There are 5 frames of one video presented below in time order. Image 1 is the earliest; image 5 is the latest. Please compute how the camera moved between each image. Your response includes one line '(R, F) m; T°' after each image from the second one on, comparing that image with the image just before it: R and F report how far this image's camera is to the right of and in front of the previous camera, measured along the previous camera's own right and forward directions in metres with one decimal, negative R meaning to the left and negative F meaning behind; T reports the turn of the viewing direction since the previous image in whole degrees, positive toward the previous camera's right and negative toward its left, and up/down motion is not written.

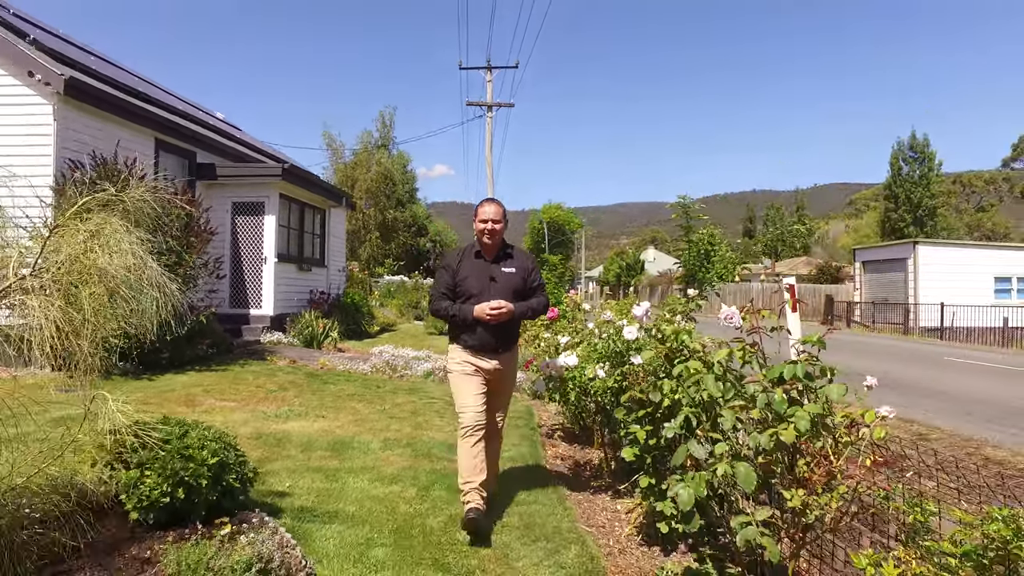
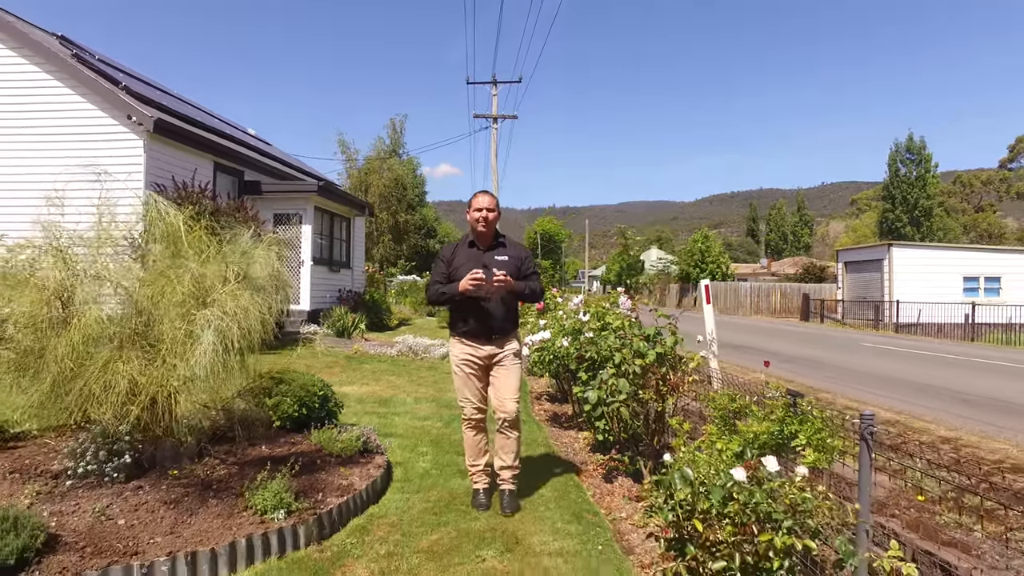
(+0.1, -2.1) m; -1°
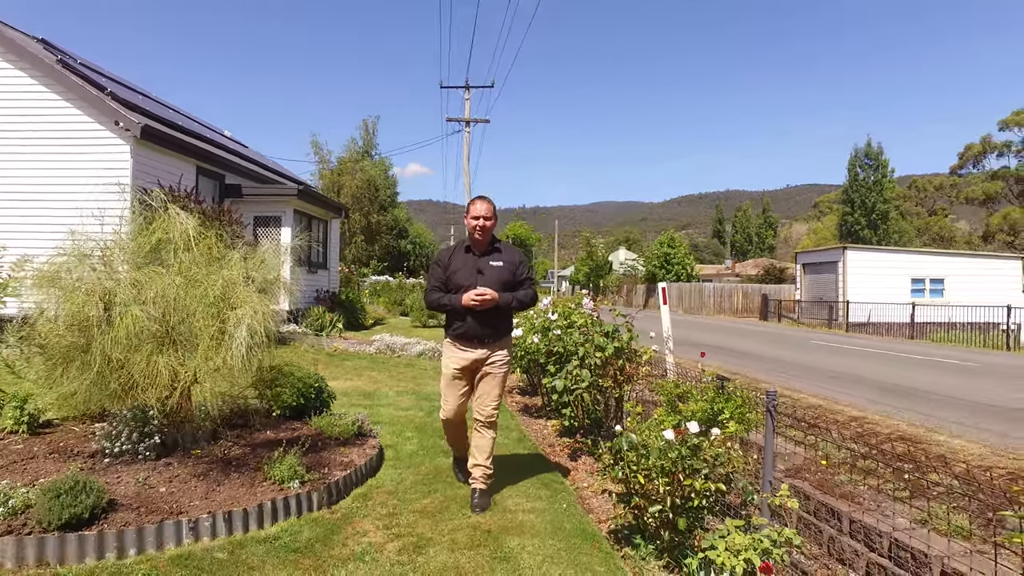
(-0.1, -0.7) m; +3°
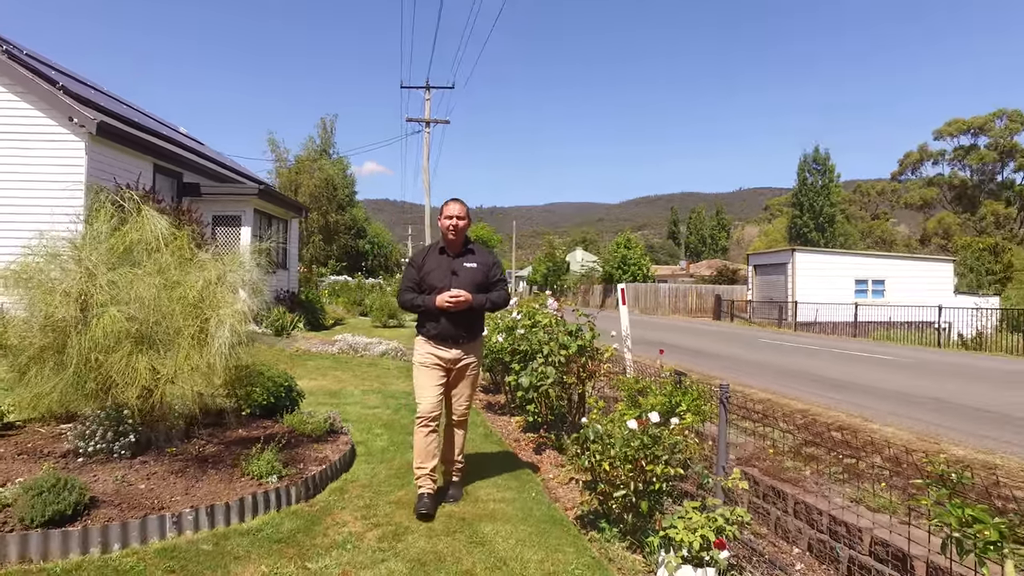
(-0.1, -0.2) m; +4°
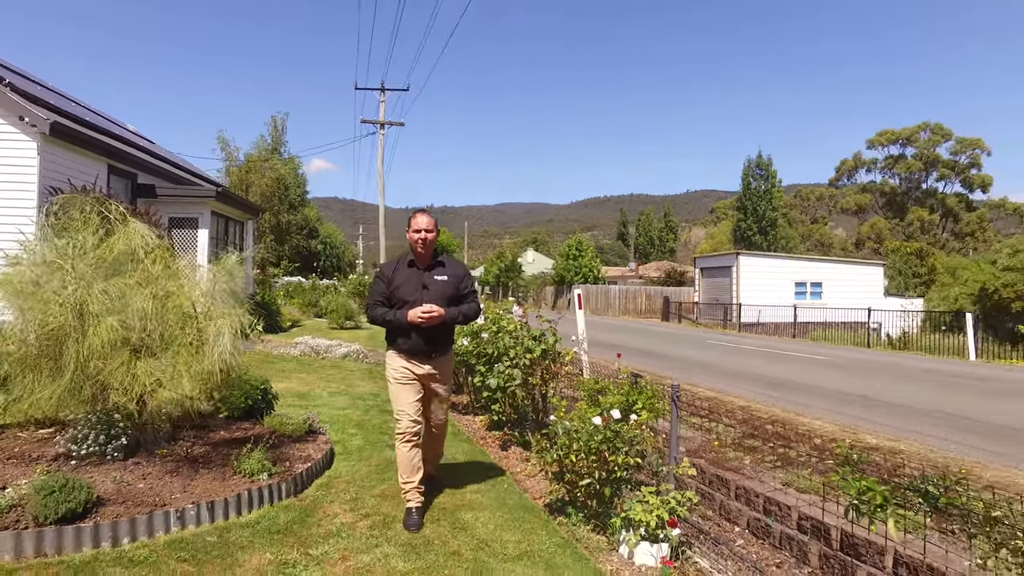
(-0.2, -0.4) m; +4°
